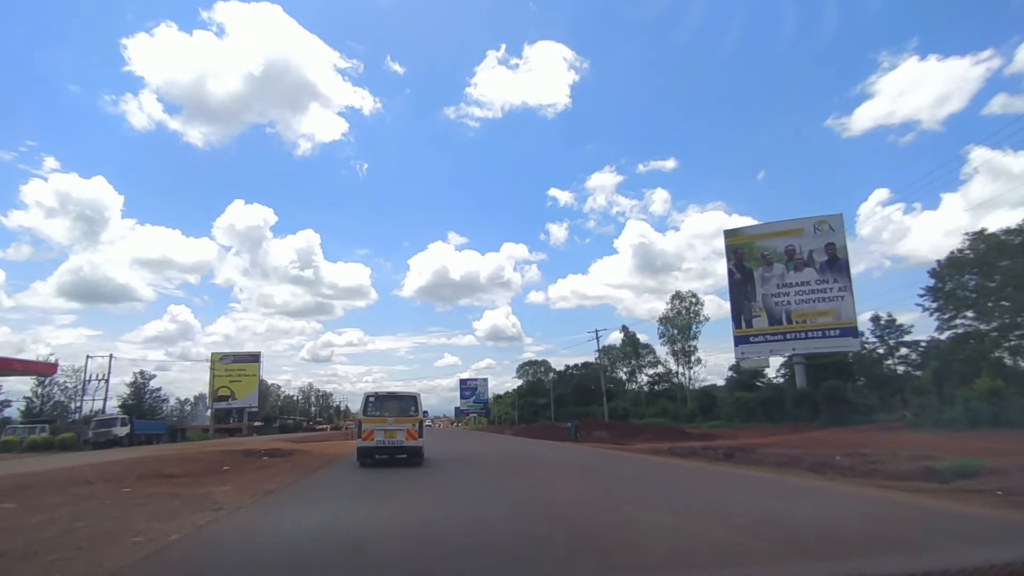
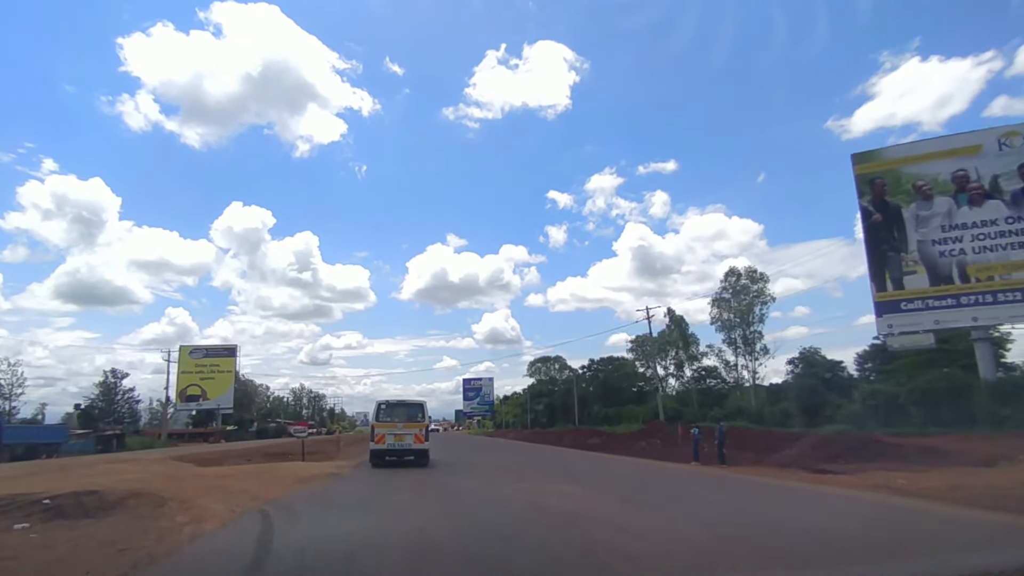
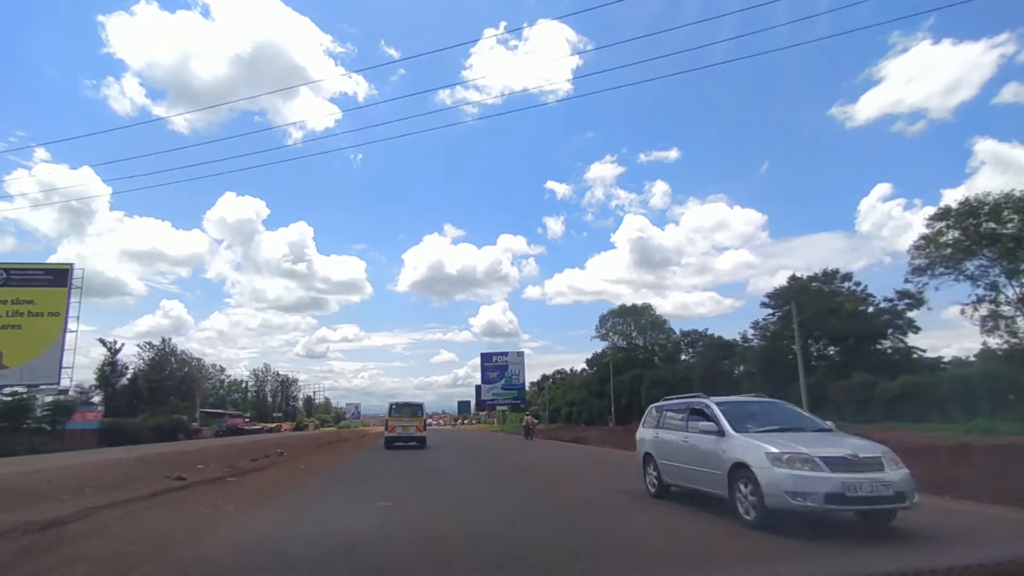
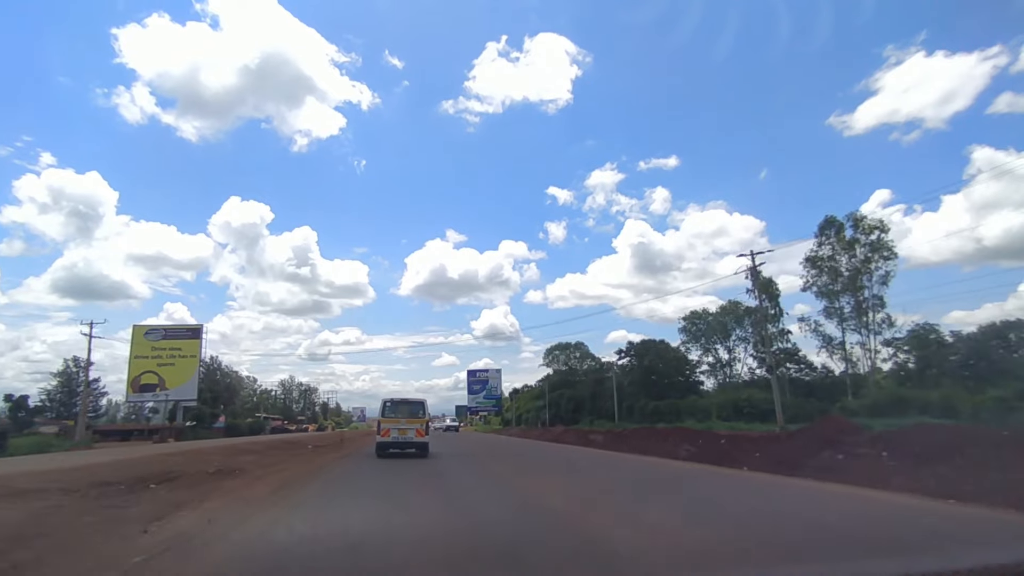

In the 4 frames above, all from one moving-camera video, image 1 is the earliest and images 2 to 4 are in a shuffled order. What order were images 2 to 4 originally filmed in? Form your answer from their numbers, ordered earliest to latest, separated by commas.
2, 4, 3
